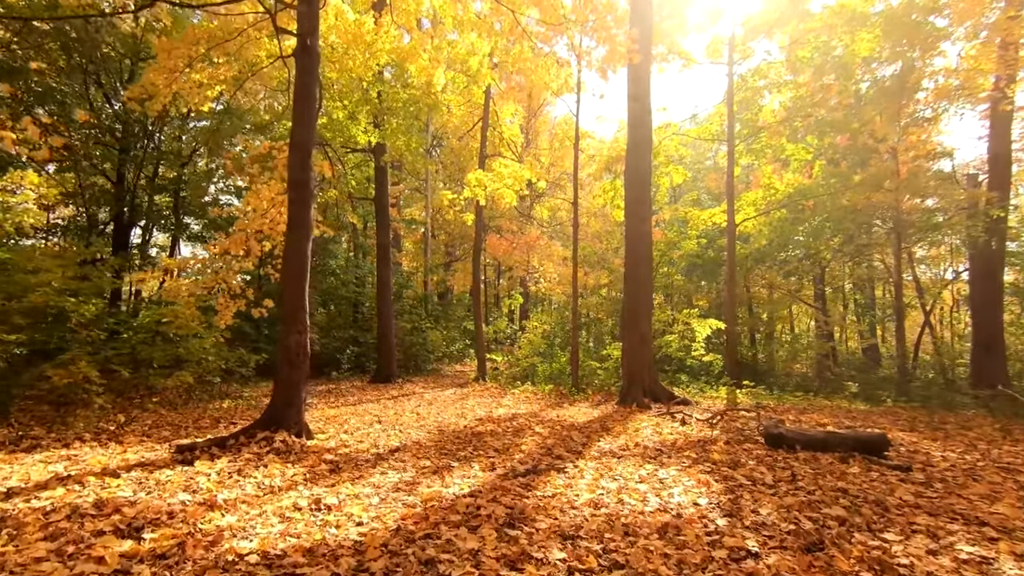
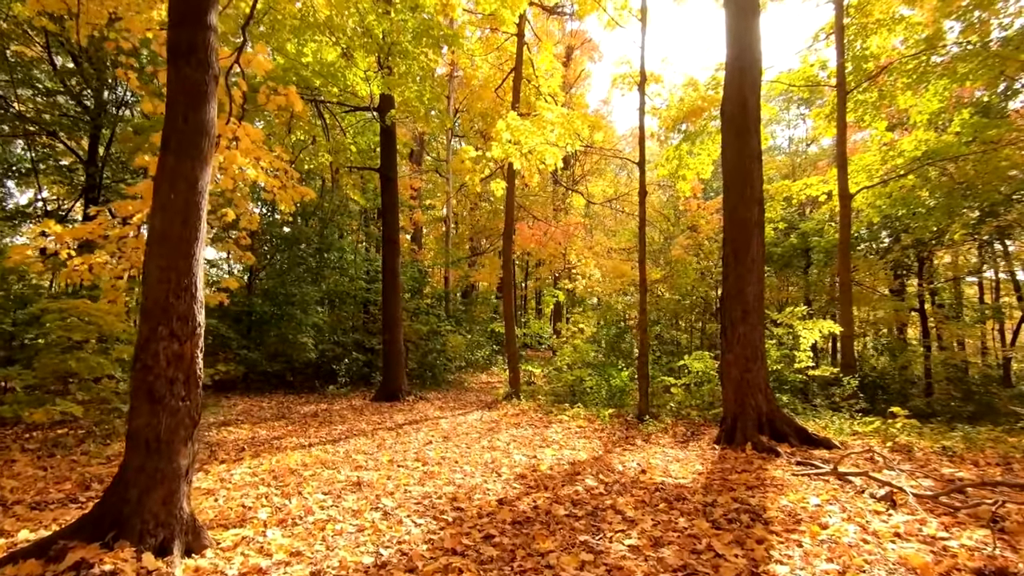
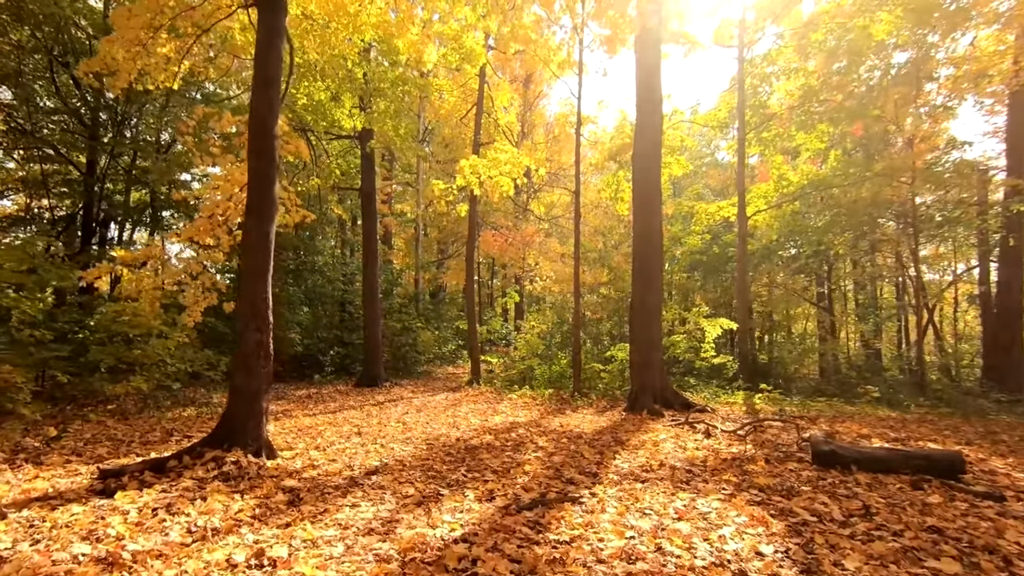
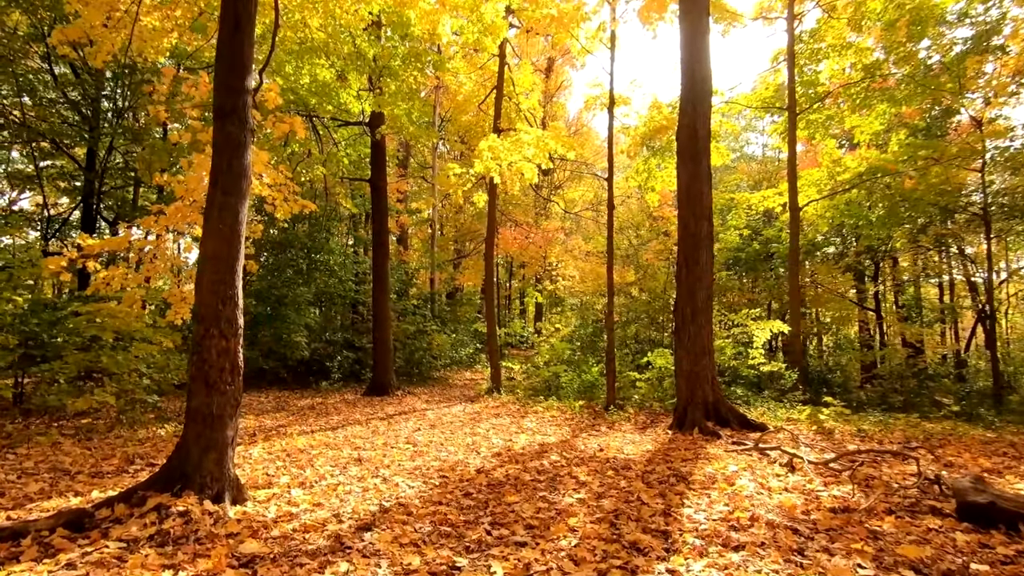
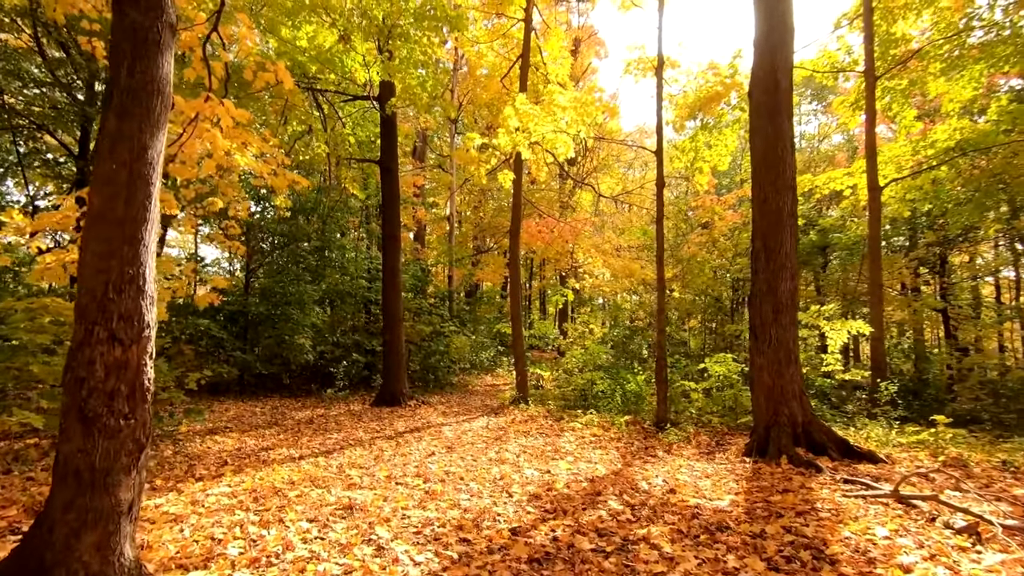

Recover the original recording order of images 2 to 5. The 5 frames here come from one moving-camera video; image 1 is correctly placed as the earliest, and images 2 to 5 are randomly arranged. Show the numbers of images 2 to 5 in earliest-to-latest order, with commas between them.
3, 4, 2, 5
